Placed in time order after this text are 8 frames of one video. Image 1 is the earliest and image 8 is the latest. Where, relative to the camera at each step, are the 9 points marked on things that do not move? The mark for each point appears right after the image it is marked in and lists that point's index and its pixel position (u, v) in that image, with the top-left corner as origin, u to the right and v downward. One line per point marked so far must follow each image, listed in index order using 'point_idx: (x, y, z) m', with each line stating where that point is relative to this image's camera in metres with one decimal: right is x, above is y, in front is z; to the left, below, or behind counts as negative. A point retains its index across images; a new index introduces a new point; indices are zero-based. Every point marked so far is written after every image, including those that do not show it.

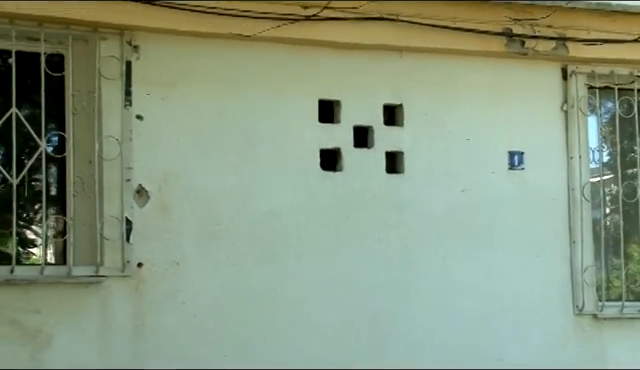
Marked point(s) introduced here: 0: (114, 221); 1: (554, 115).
0: (-1.2, -0.2, +3.5) m
1: (+1.5, +0.5, +4.2) m
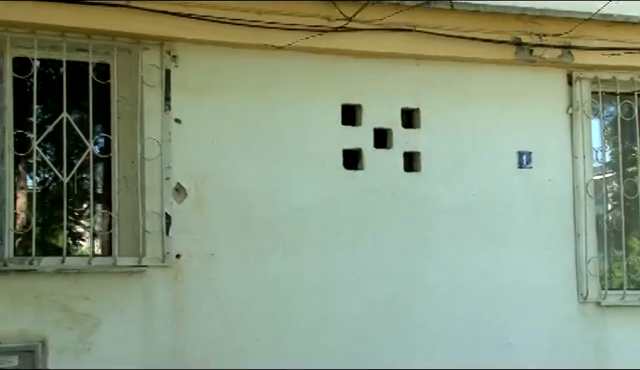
0: (-1.0, -0.2, +3.9) m
1: (+1.7, +0.5, +4.5) m
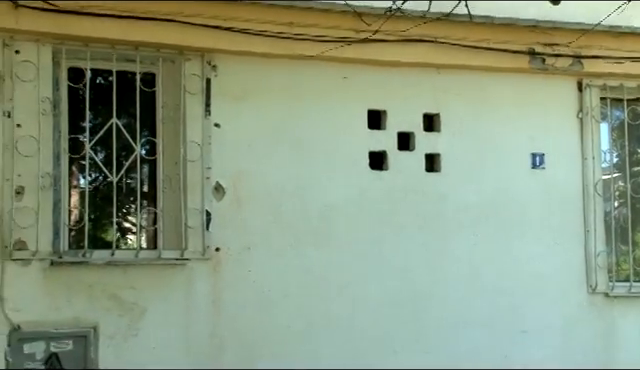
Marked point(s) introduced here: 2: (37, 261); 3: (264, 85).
0: (-0.8, -0.2, +4.2) m
1: (+1.9, +0.5, +4.8) m
2: (-1.8, -0.5, +4.0) m
3: (-0.4, +0.7, +4.4) m
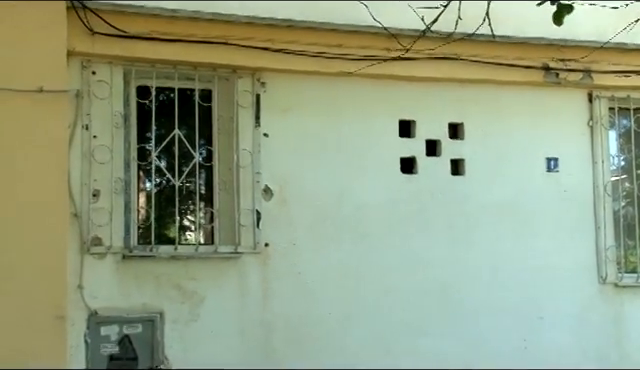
0: (-0.5, -0.2, +4.8) m
1: (+2.2, +0.5, +5.2) m
2: (-1.5, -0.5, +4.6) m
3: (-0.1, +0.7, +4.9) m
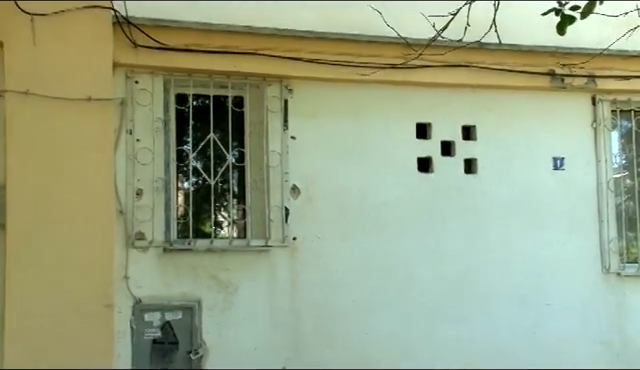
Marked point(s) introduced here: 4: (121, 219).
0: (-0.4, -0.2, +5.2) m
1: (+2.4, +0.5, +5.6) m
2: (-1.3, -0.5, +5.0) m
3: (+0.1, +0.7, +5.3) m
4: (-1.6, -0.3, +5.0) m
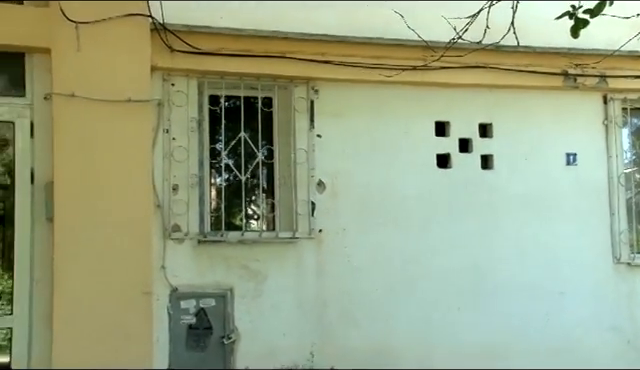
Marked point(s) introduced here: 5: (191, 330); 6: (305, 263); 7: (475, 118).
0: (-0.1, -0.1, +5.5) m
1: (+2.6, +0.5, +5.8) m
2: (-1.1, -0.5, +5.4) m
3: (+0.3, +0.7, +5.6) m
4: (-1.4, -0.2, +5.3) m
5: (-1.1, -1.2, +5.4) m
6: (-0.1, -0.7, +5.5) m
7: (+1.4, +0.6, +5.8) m
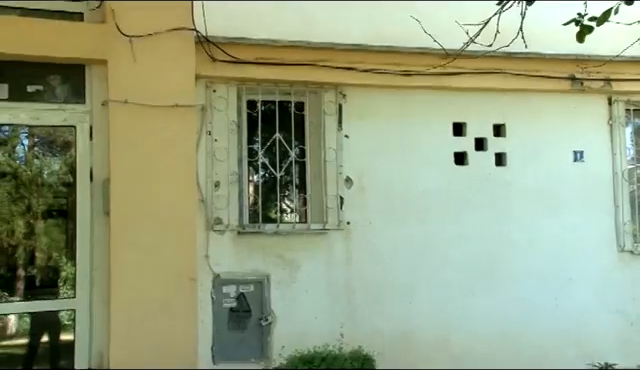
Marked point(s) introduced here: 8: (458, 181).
0: (+0.1, -0.1, +6.1) m
1: (+2.9, +0.6, +6.3) m
2: (-0.9, -0.4, +6.0) m
3: (+0.6, +0.8, +6.2) m
4: (-1.1, -0.2, +5.9) m
5: (-0.8, -1.2, +5.9) m
6: (+0.1, -0.6, +6.1) m
7: (+1.7, +0.7, +6.3) m
8: (+1.4, 0.0, +6.2) m
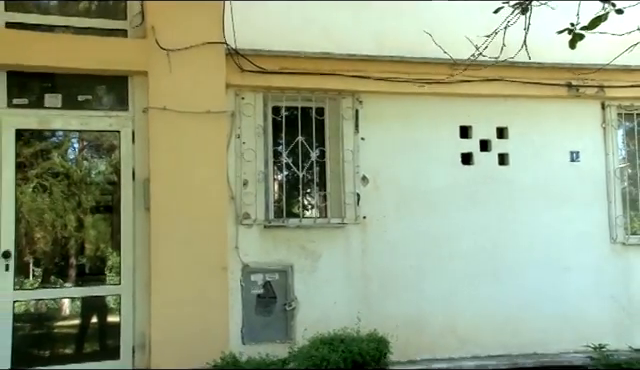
0: (+0.3, -0.1, +6.7) m
1: (+3.1, +0.6, +6.9) m
2: (-0.7, -0.4, +6.6) m
3: (+0.8, +0.8, +6.8) m
4: (-0.9, -0.2, +6.6) m
5: (-0.6, -1.2, +6.6) m
6: (+0.3, -0.6, +6.7) m
7: (+1.9, +0.7, +6.8) m
8: (+1.6, +0.1, +6.8) m
